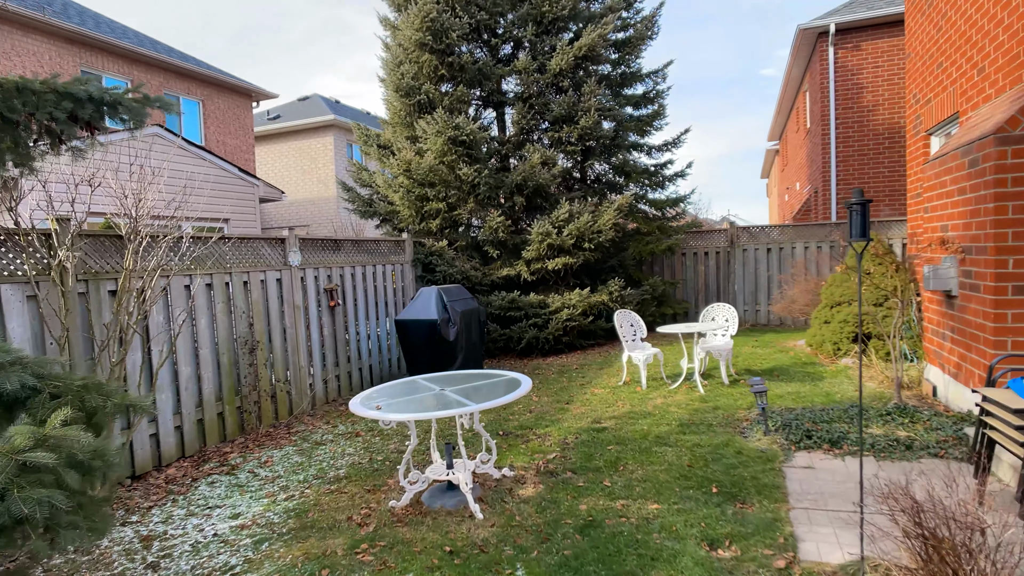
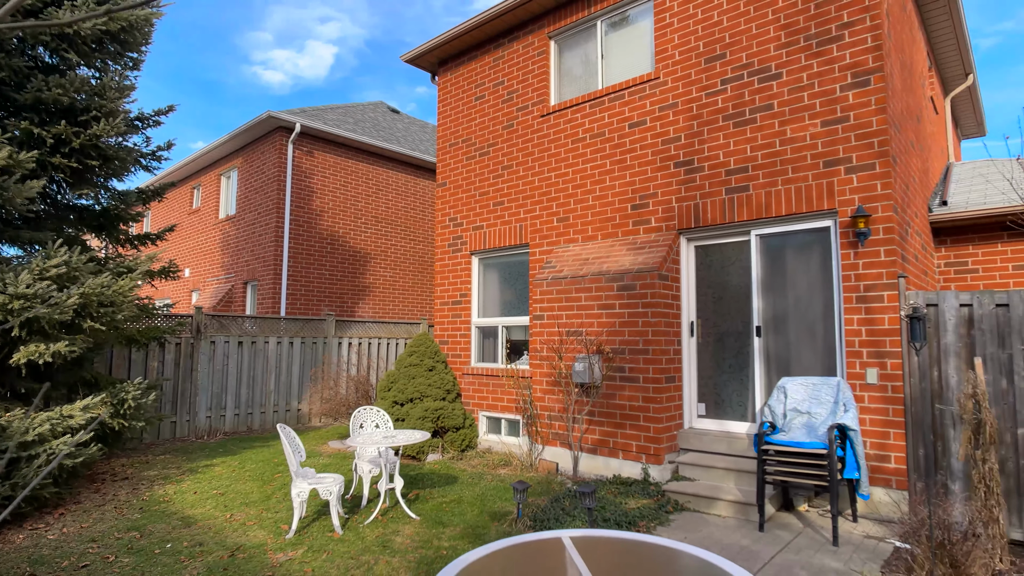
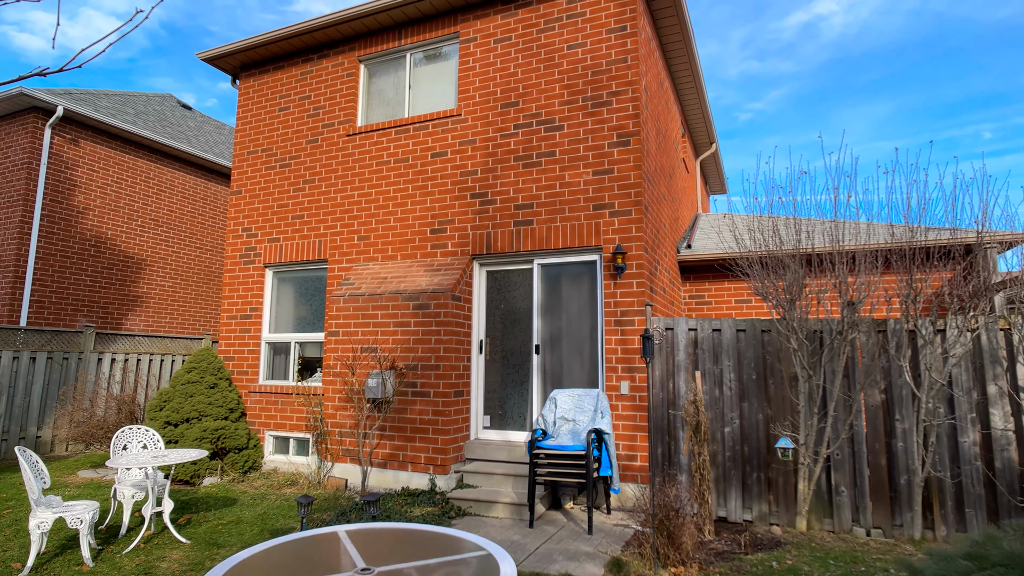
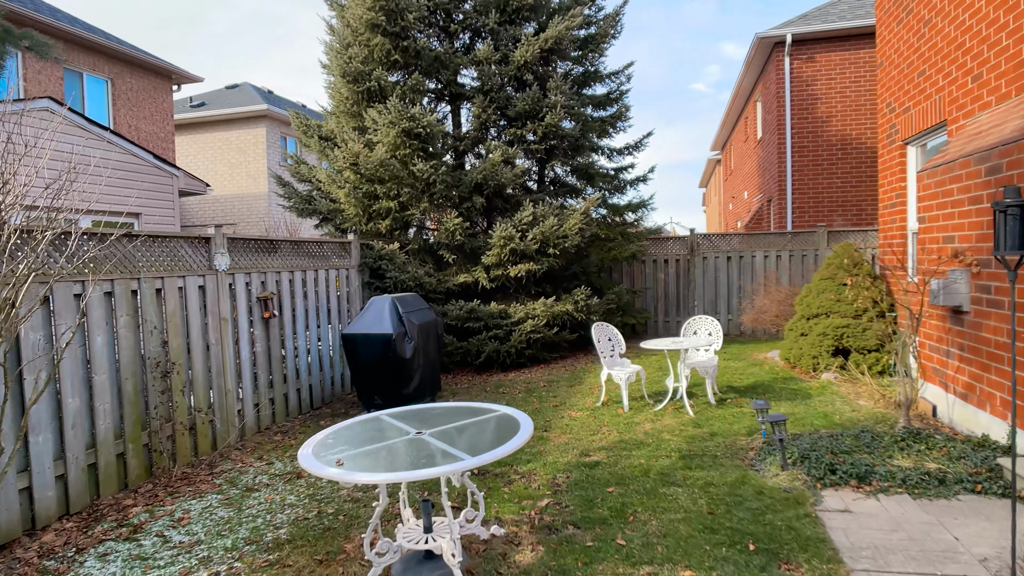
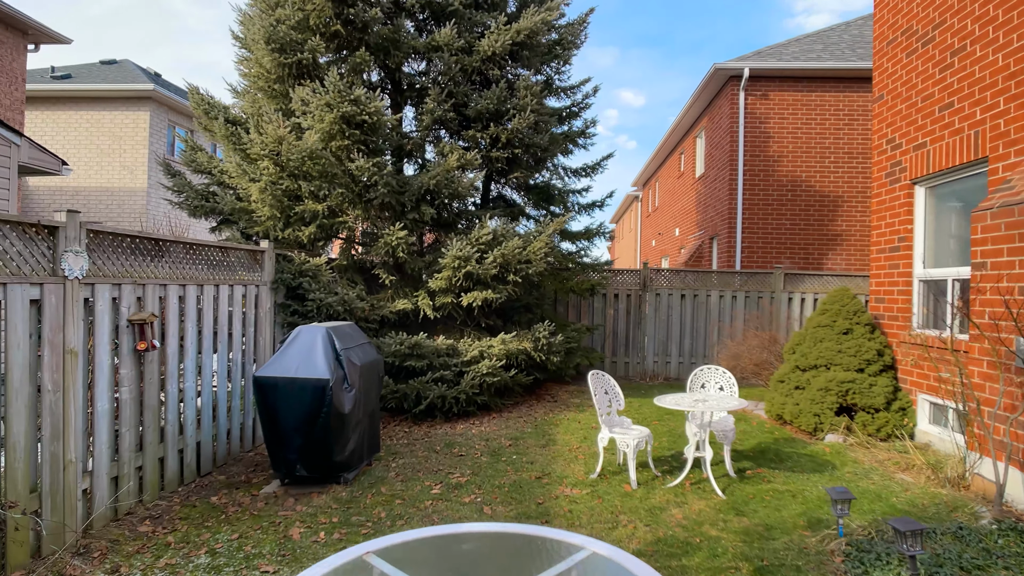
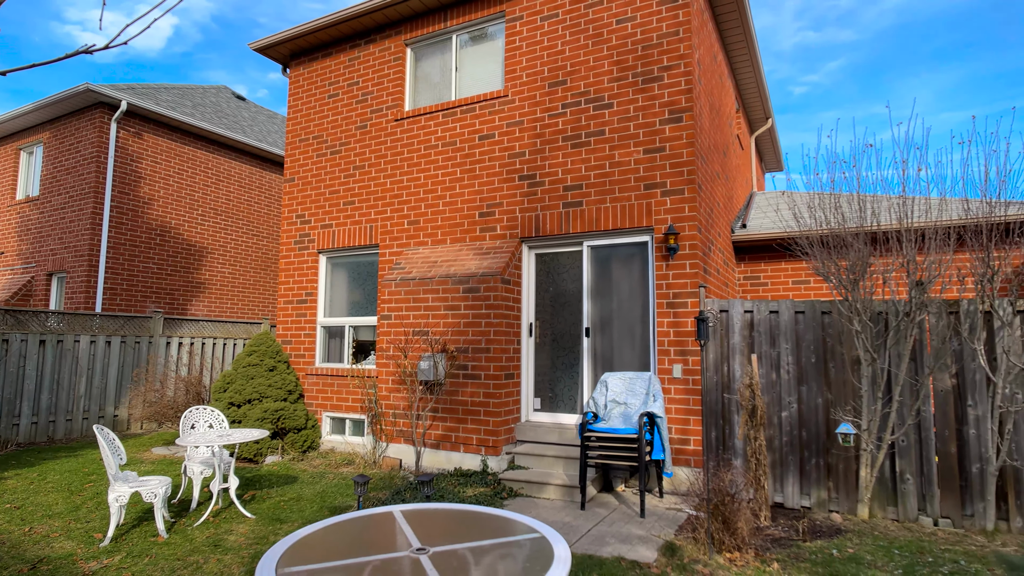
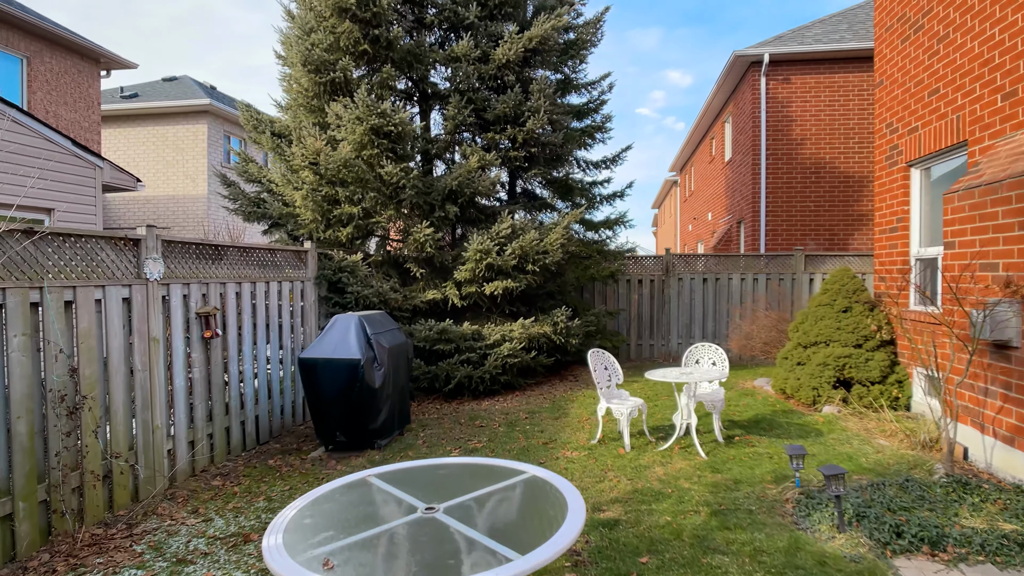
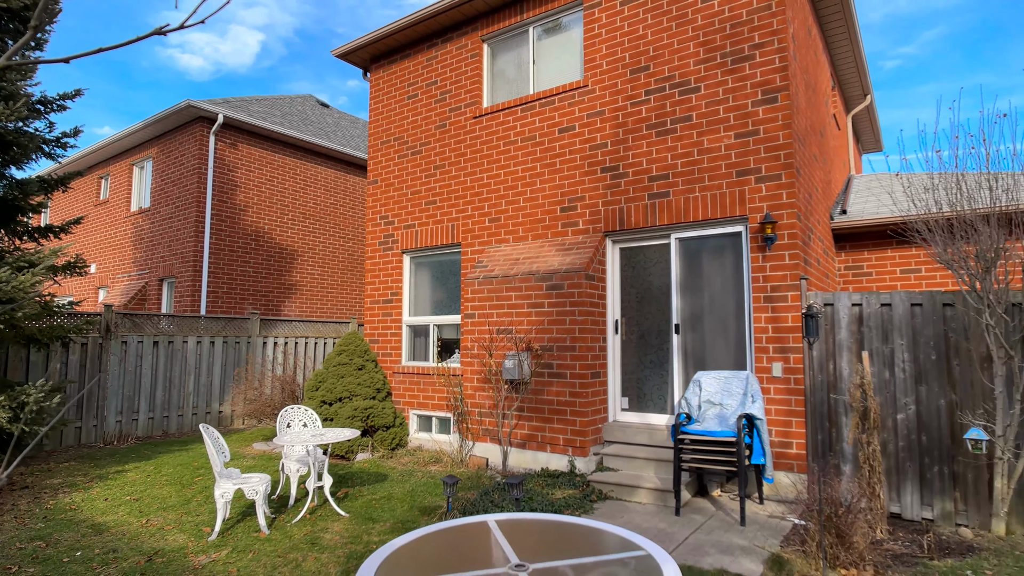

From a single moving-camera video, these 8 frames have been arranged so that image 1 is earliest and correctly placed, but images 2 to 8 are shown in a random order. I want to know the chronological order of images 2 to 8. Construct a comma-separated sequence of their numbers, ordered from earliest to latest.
4, 7, 5, 2, 8, 6, 3
